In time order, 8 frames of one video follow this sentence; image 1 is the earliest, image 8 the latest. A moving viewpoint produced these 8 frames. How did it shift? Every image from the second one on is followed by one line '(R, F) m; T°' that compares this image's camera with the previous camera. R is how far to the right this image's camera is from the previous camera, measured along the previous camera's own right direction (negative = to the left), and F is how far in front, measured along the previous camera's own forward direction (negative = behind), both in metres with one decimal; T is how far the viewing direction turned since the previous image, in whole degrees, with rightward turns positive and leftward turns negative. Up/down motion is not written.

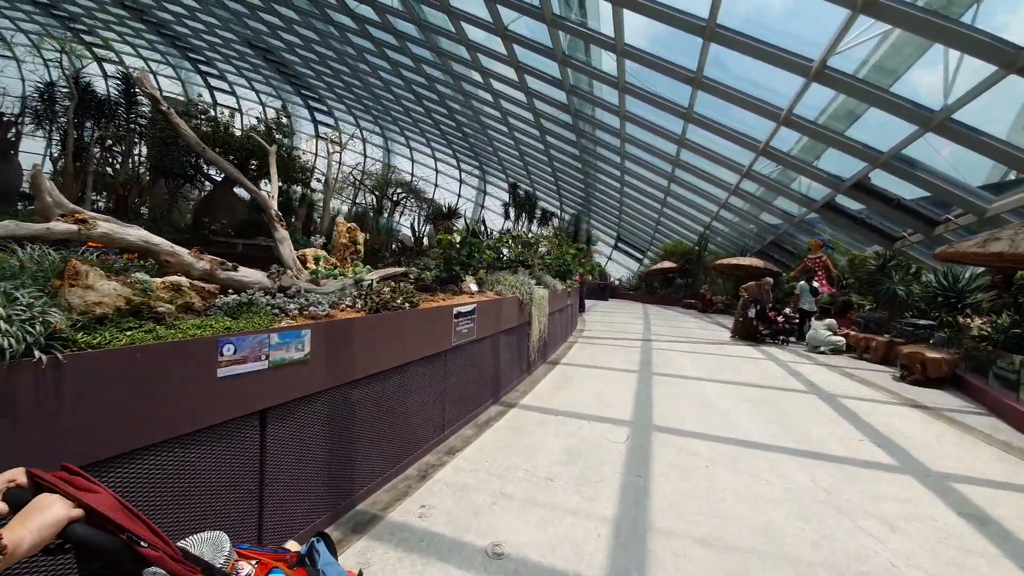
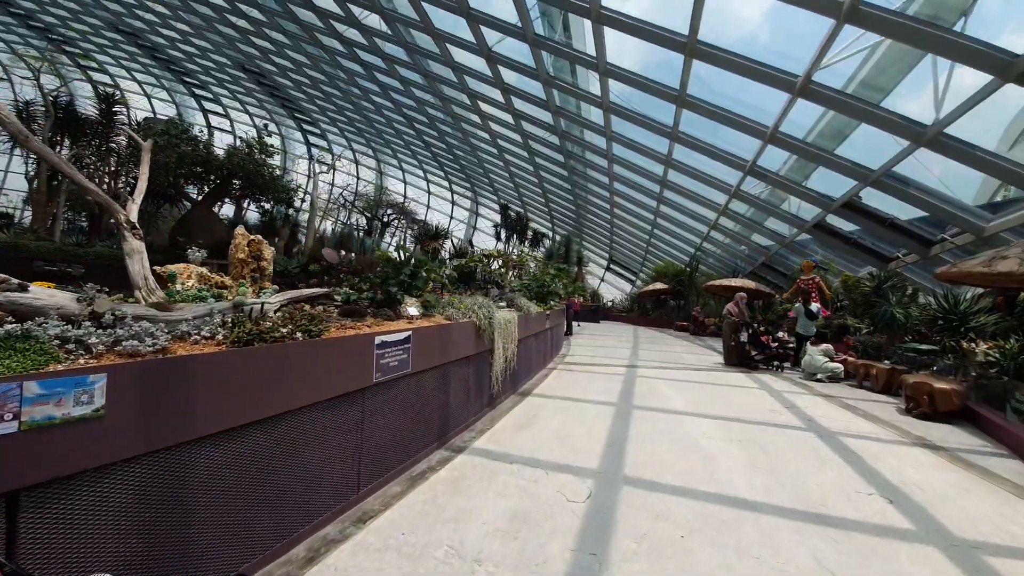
(+0.3, +0.5) m; +1°
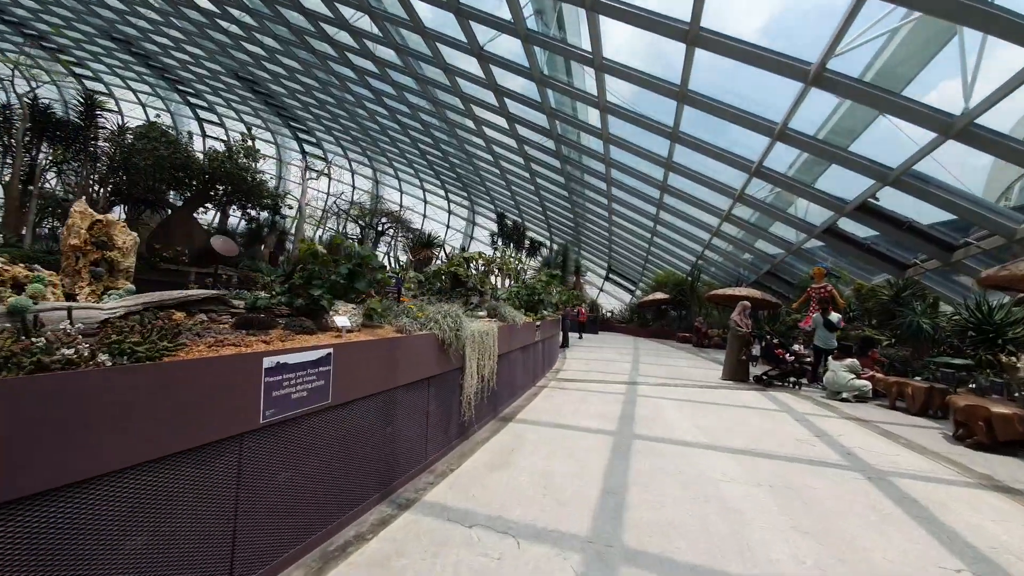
(+0.2, +0.7) m; 0°
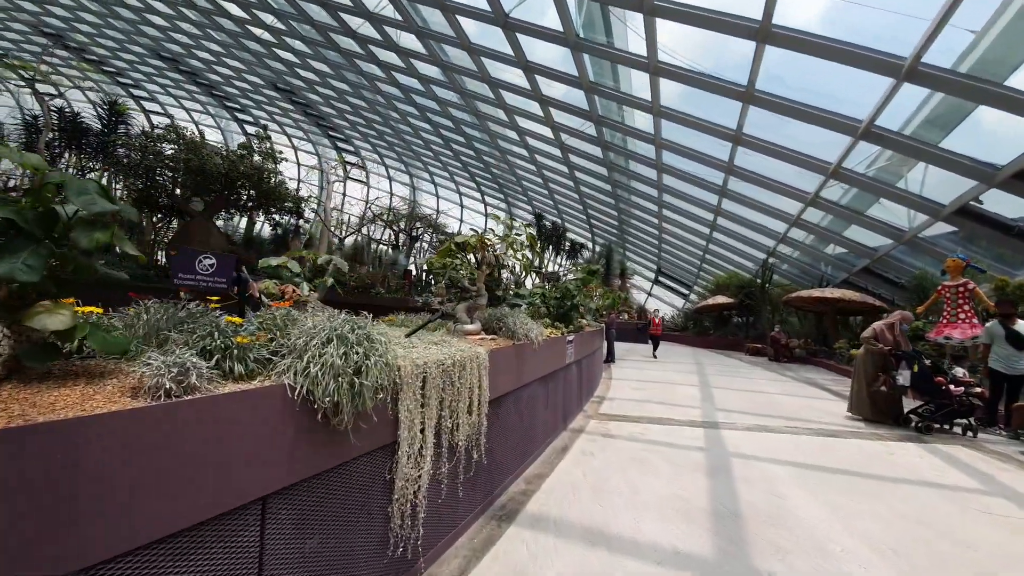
(+0.2, +1.7) m; -6°
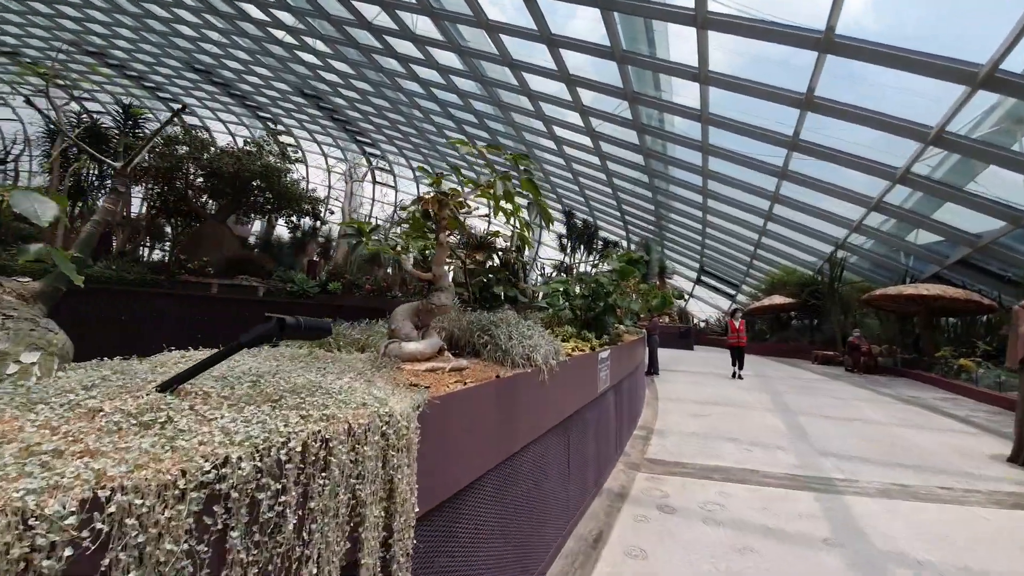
(+0.2, +1.2) m; -5°
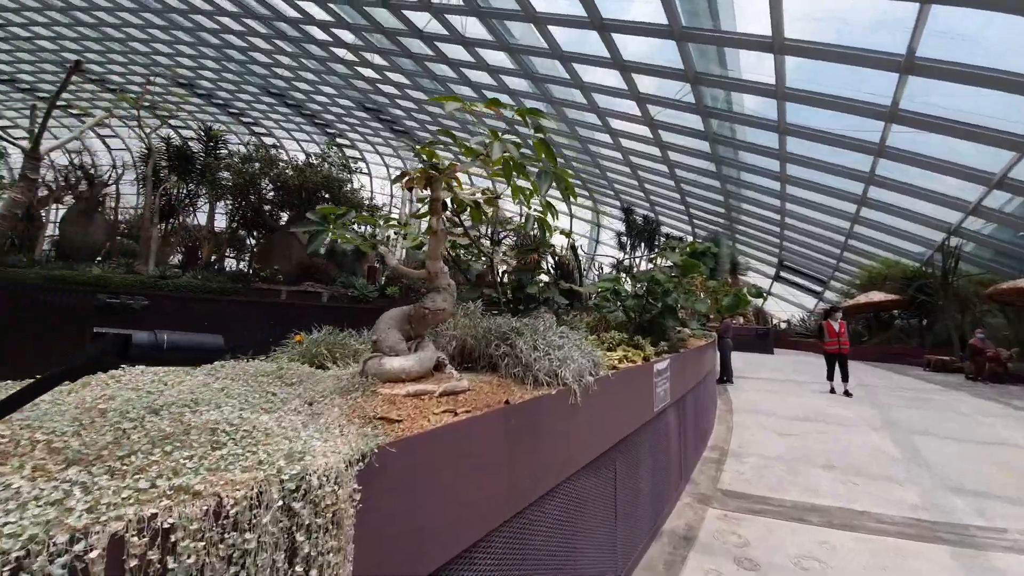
(+0.1, +0.4) m; -8°
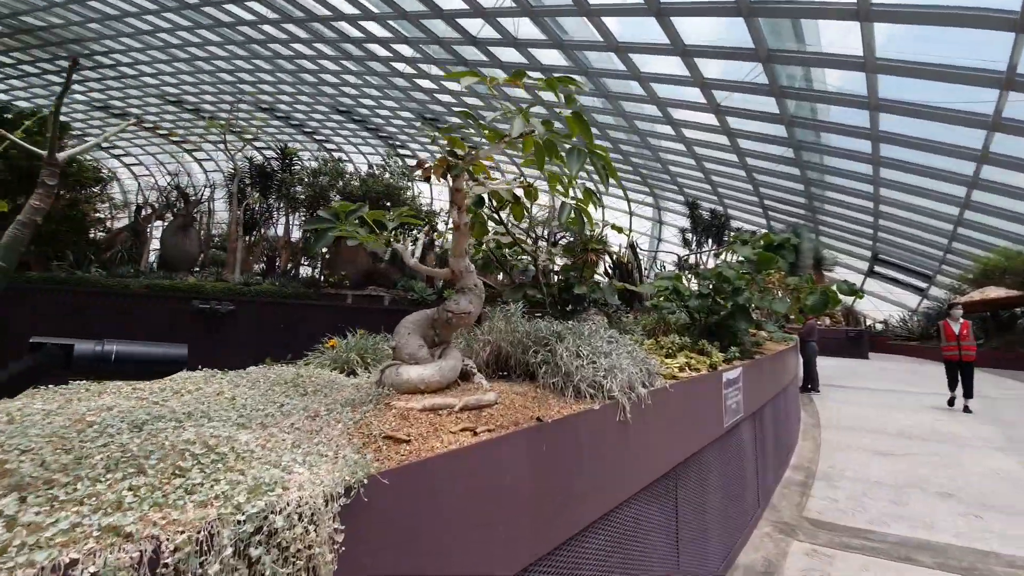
(+0.1, +0.1) m; -8°
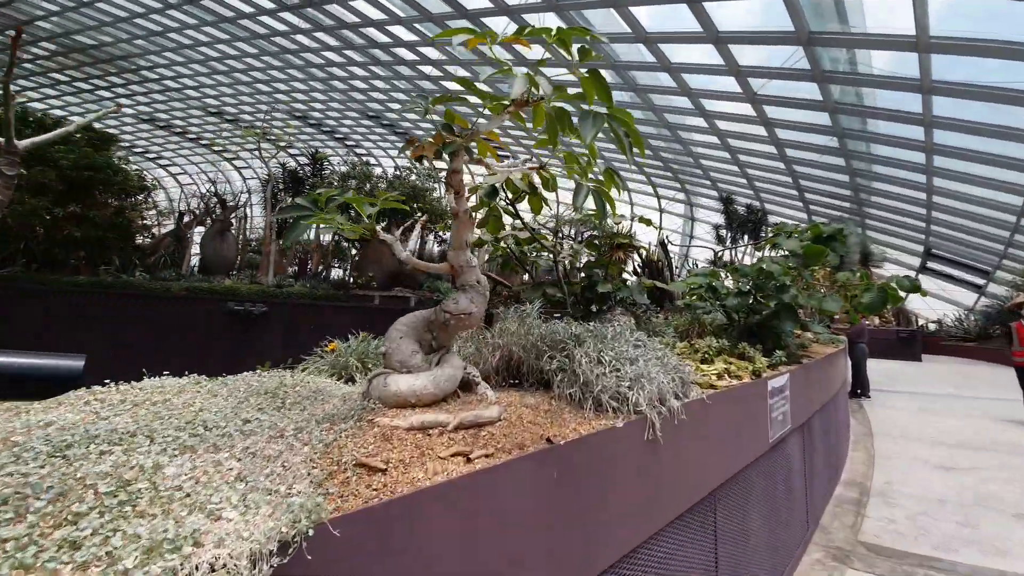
(0.0, +0.1) m; -4°
